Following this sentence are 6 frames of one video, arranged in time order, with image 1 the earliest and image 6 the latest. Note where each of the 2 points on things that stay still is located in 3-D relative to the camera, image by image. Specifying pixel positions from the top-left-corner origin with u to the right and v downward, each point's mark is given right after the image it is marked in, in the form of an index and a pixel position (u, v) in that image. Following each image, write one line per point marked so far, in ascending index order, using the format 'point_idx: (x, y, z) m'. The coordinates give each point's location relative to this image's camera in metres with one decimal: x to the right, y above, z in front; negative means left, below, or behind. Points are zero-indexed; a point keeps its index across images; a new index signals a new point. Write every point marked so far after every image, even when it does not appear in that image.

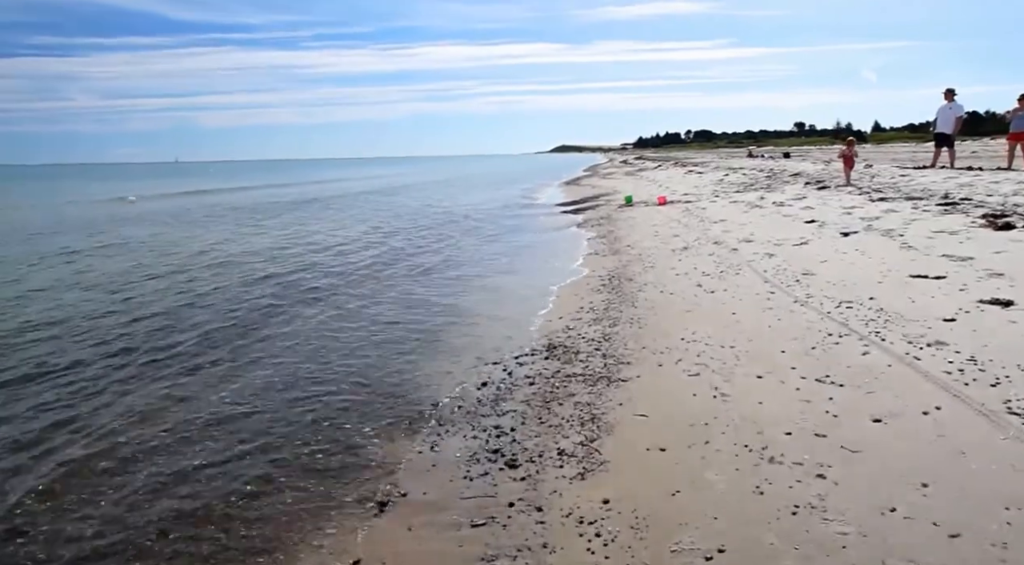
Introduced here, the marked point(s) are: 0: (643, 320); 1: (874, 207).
0: (+1.9, -0.6, +9.4) m
1: (+9.1, +1.9, +16.1) m
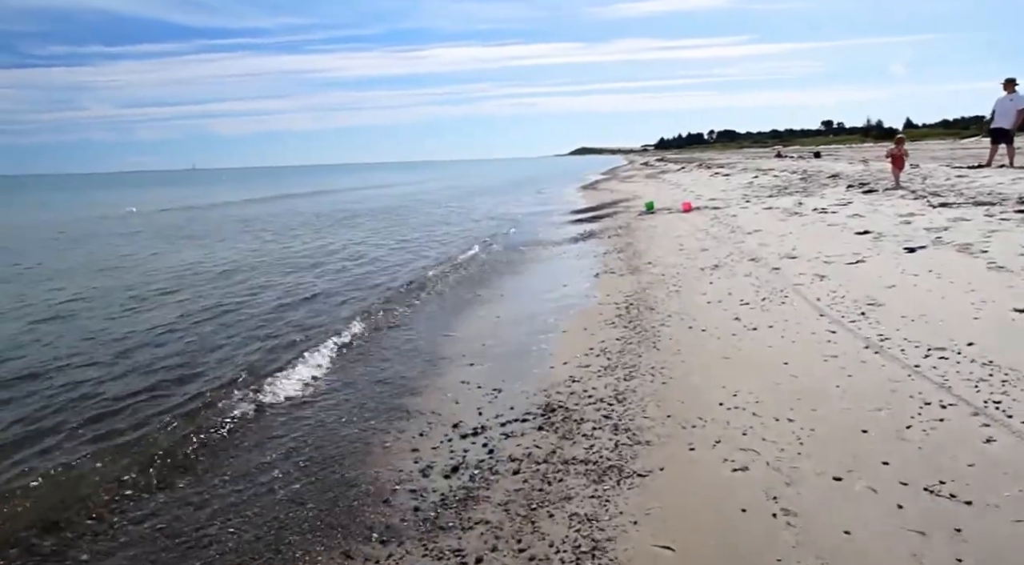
0: (+1.8, -1.0, +7.4) m
1: (+9.3, +1.5, +13.9) m
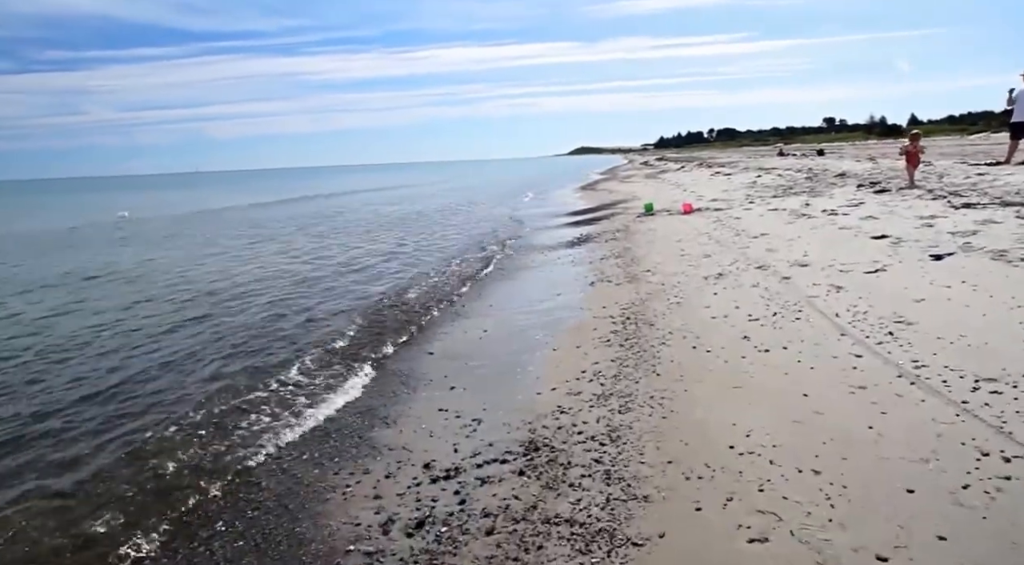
0: (+1.6, -1.2, +6.4) m
1: (+9.0, +1.3, +12.9) m
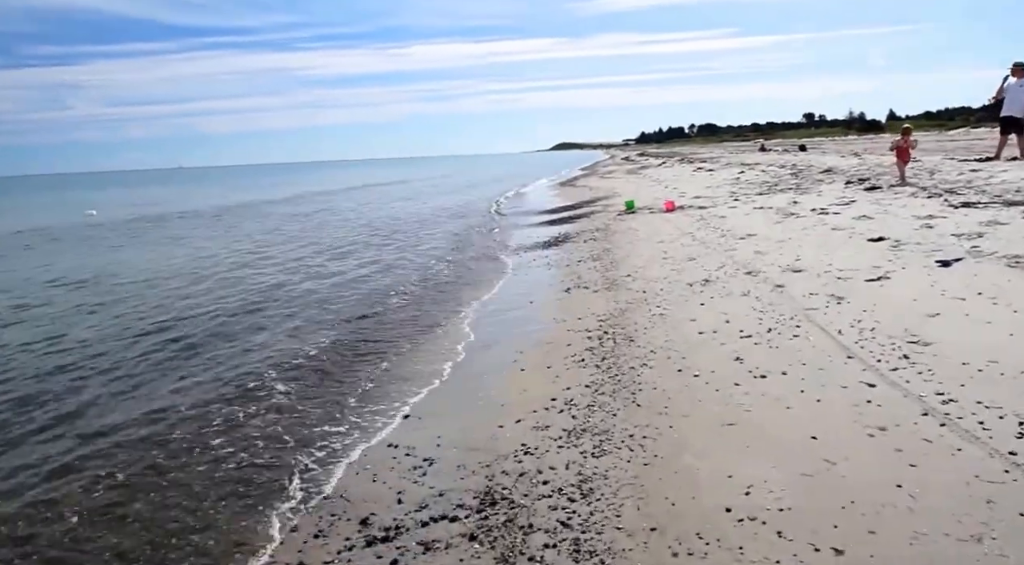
0: (+1.2, -1.4, +5.4) m
1: (+8.5, +1.2, +12.0) m
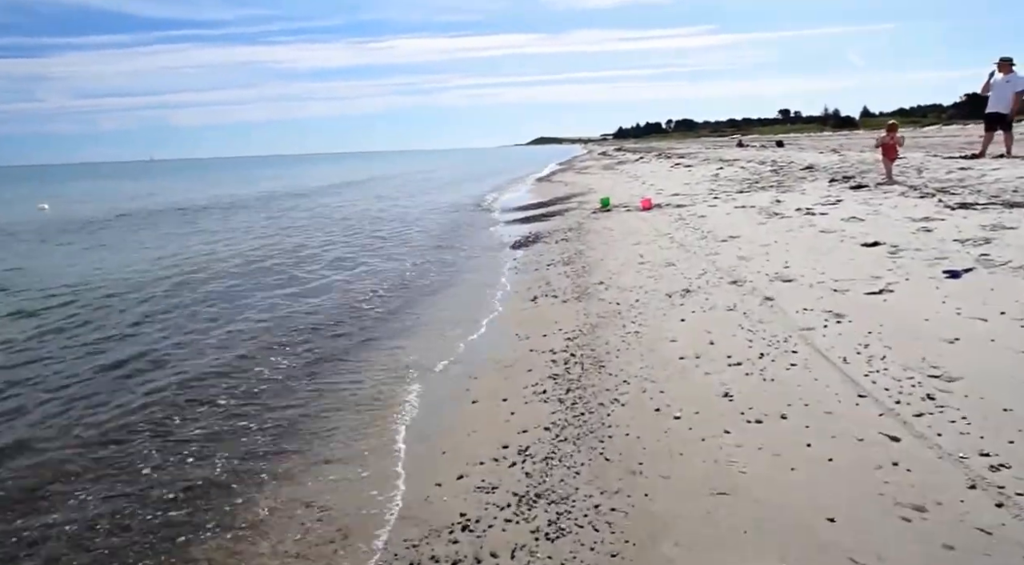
0: (+0.7, -1.6, +4.2) m
1: (+7.8, +1.1, +11.1) m
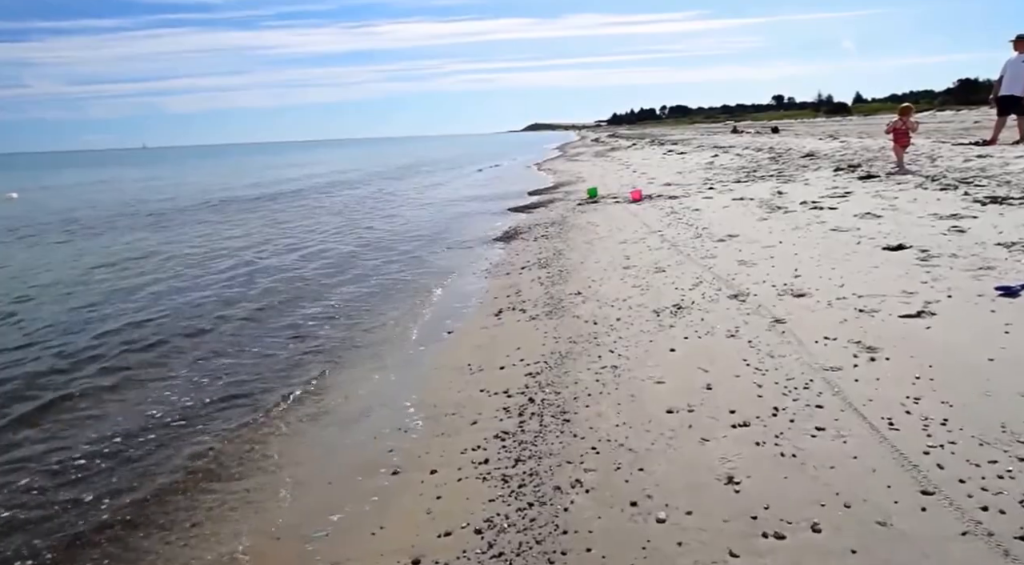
0: (+0.2, -1.9, +2.6) m
1: (+7.2, +1.0, +9.4) m
